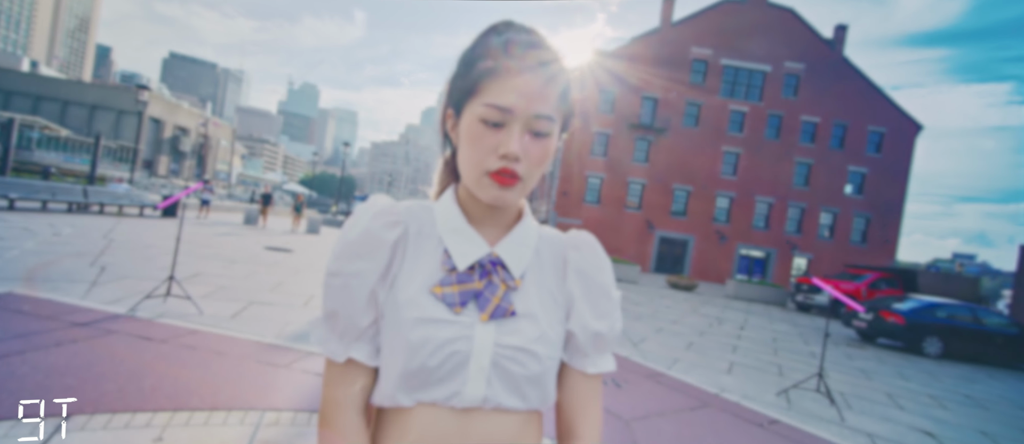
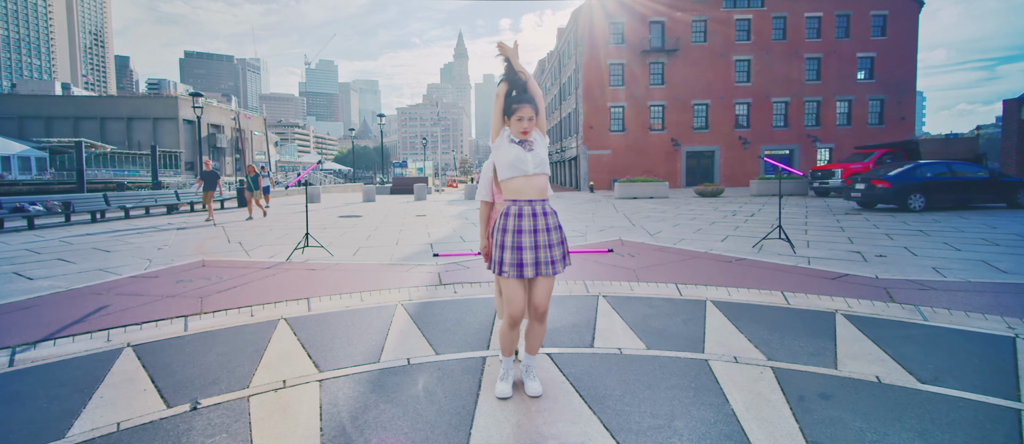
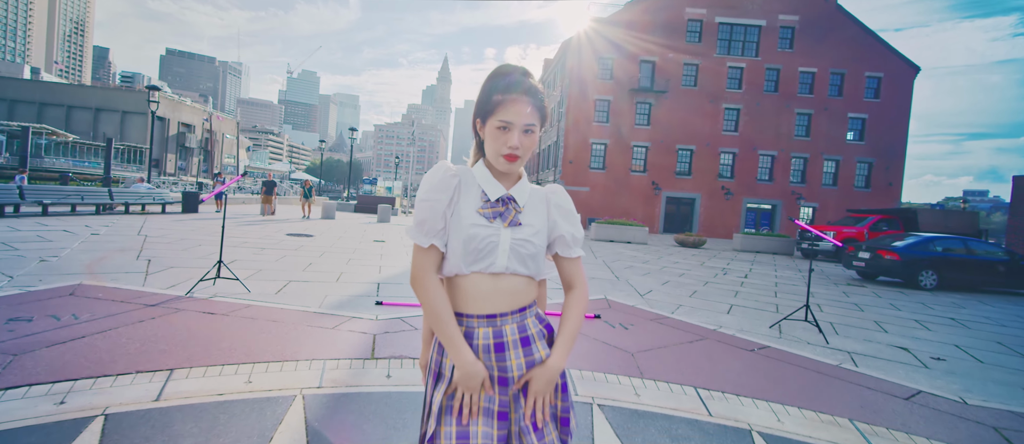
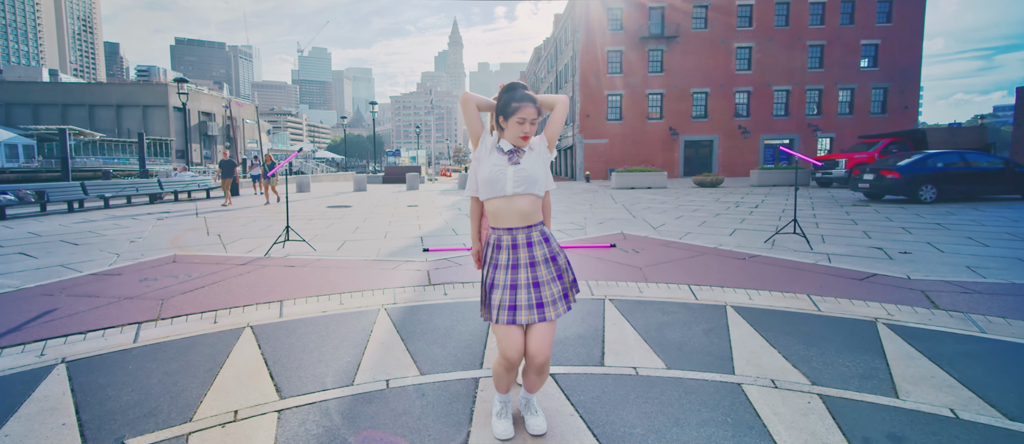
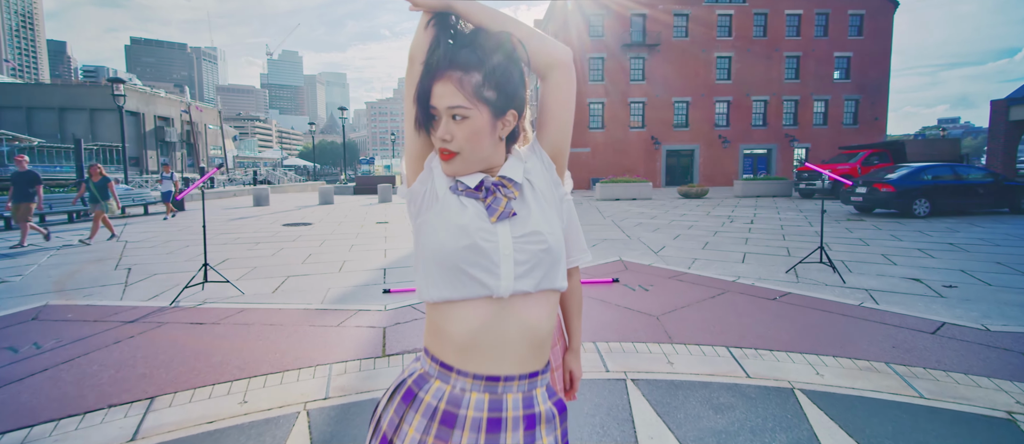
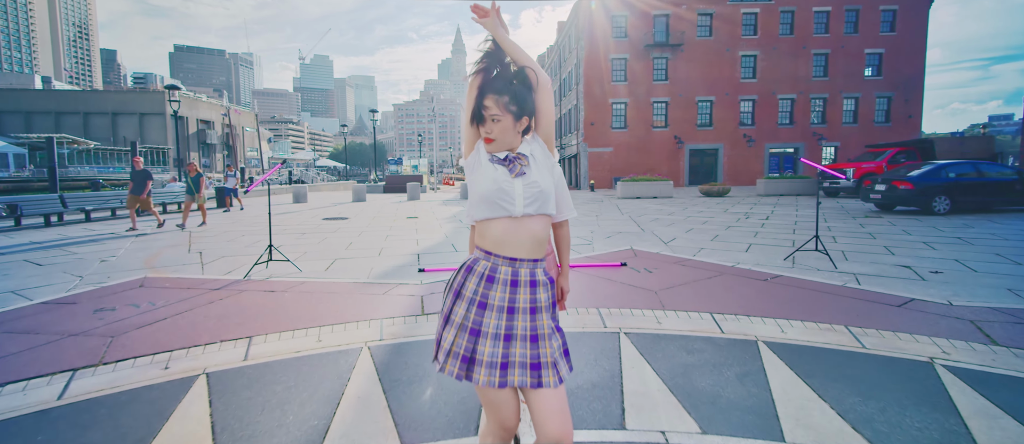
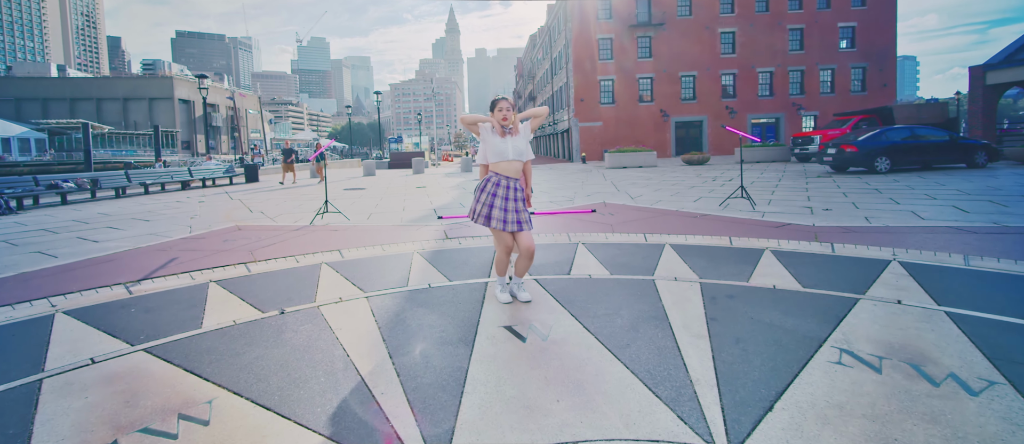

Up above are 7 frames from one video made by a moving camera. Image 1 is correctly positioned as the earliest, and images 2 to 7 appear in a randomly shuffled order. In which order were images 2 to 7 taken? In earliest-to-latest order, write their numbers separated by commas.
3, 7, 4, 2, 6, 5
